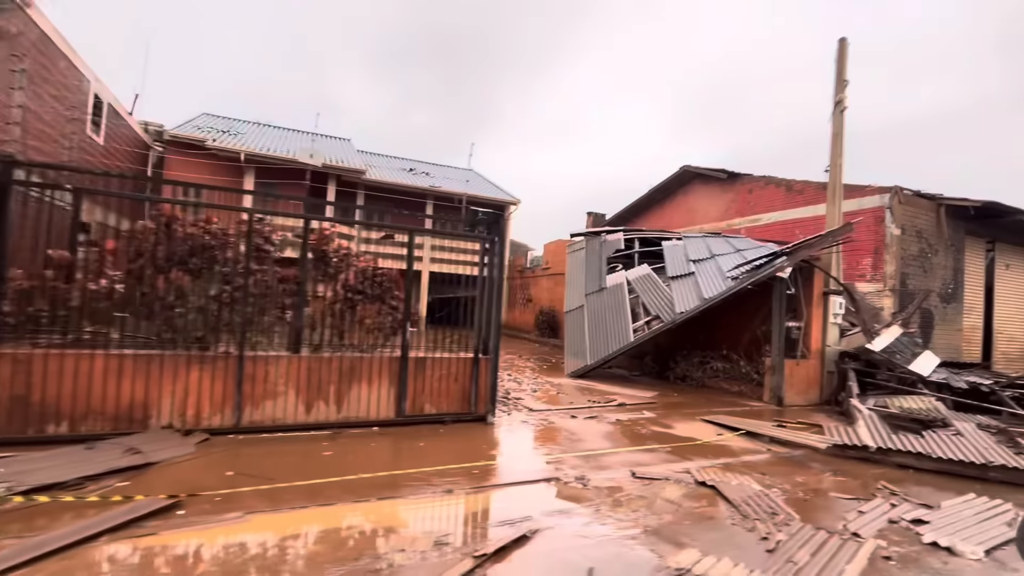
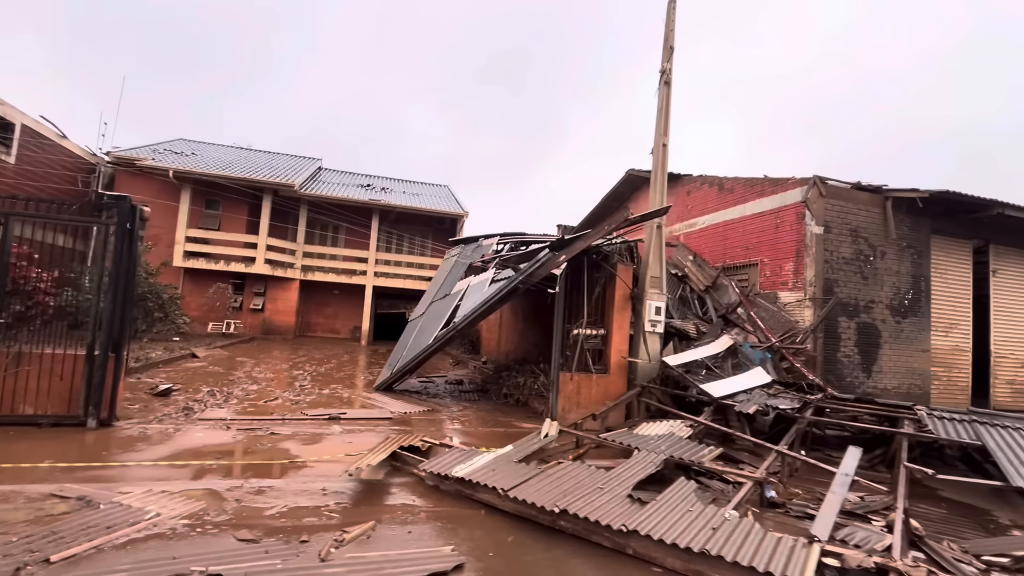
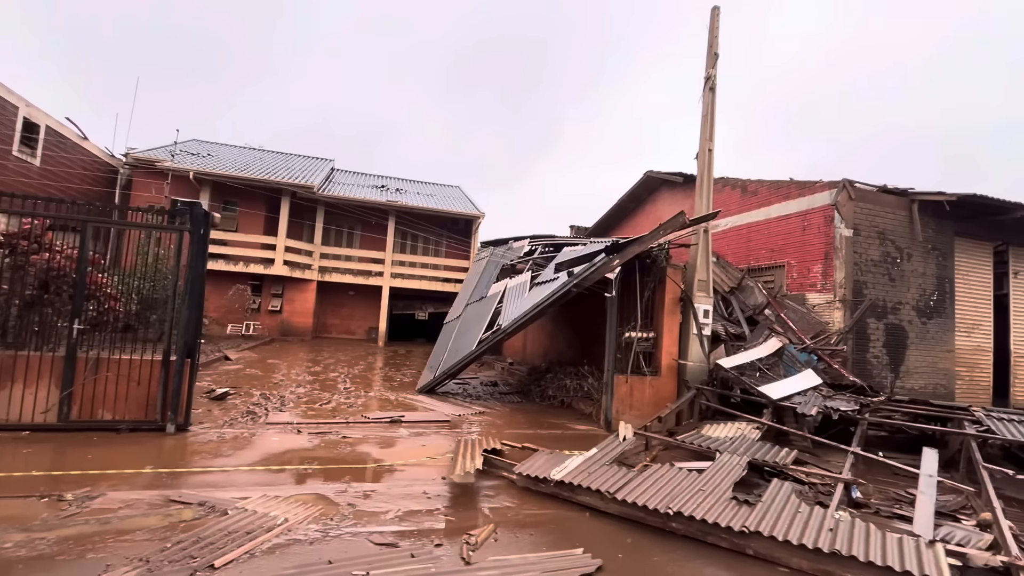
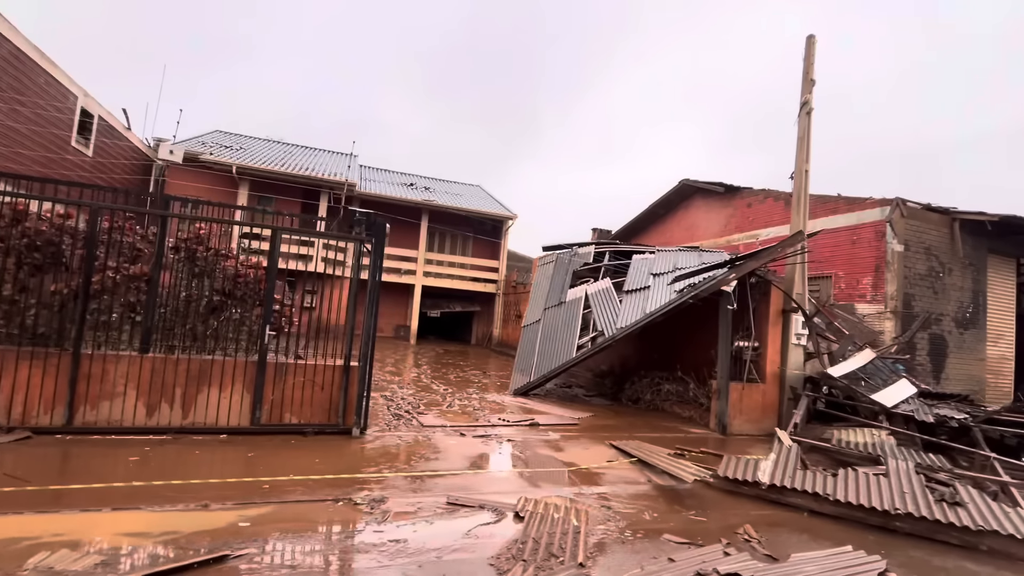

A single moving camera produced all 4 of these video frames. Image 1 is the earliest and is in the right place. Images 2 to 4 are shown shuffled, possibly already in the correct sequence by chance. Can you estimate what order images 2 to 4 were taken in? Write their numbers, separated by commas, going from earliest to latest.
4, 3, 2
